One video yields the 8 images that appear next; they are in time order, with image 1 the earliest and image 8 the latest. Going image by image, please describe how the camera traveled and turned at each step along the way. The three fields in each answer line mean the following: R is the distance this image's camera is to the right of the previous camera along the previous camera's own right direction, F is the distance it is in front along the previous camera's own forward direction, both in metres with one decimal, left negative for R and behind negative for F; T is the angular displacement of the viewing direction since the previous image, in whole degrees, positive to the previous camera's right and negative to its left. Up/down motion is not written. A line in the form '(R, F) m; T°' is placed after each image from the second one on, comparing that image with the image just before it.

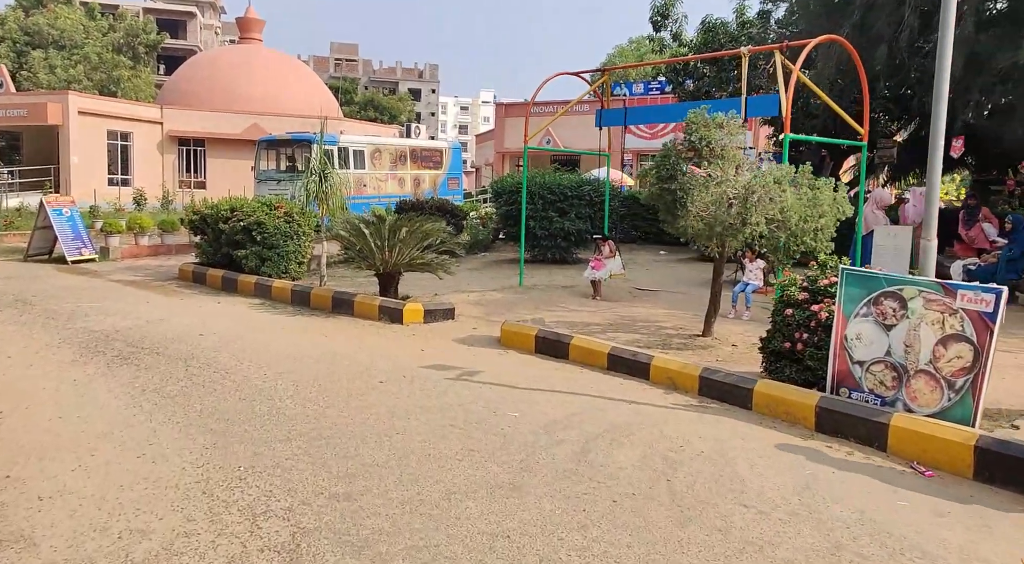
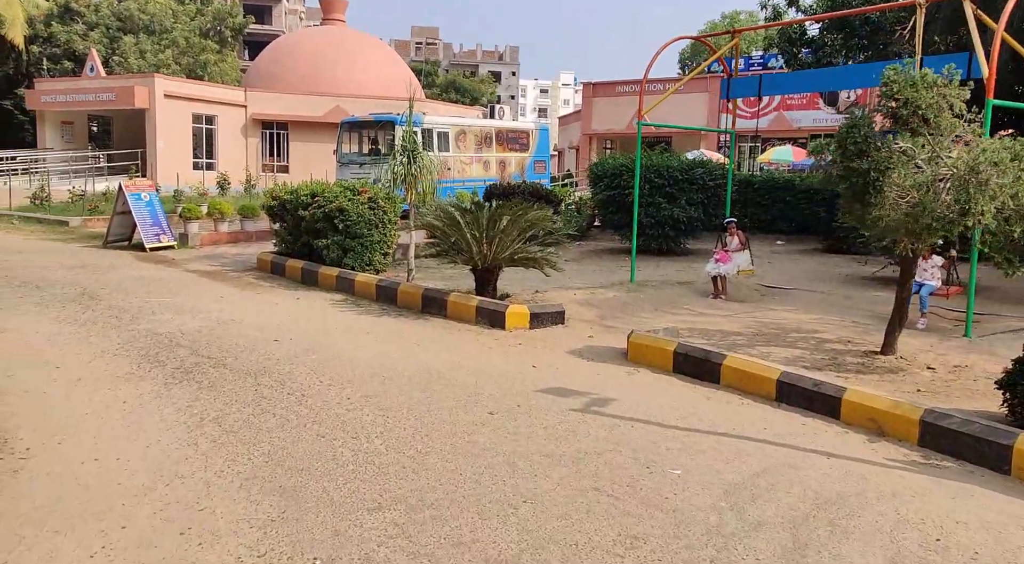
(-0.4, +1.2) m; -5°
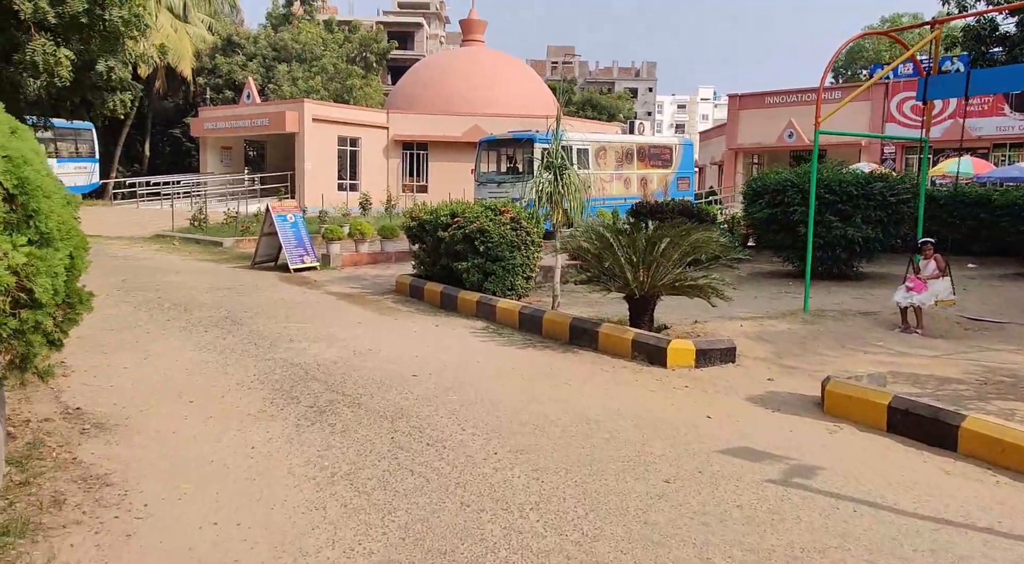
(-0.2, +0.7) m; -9°
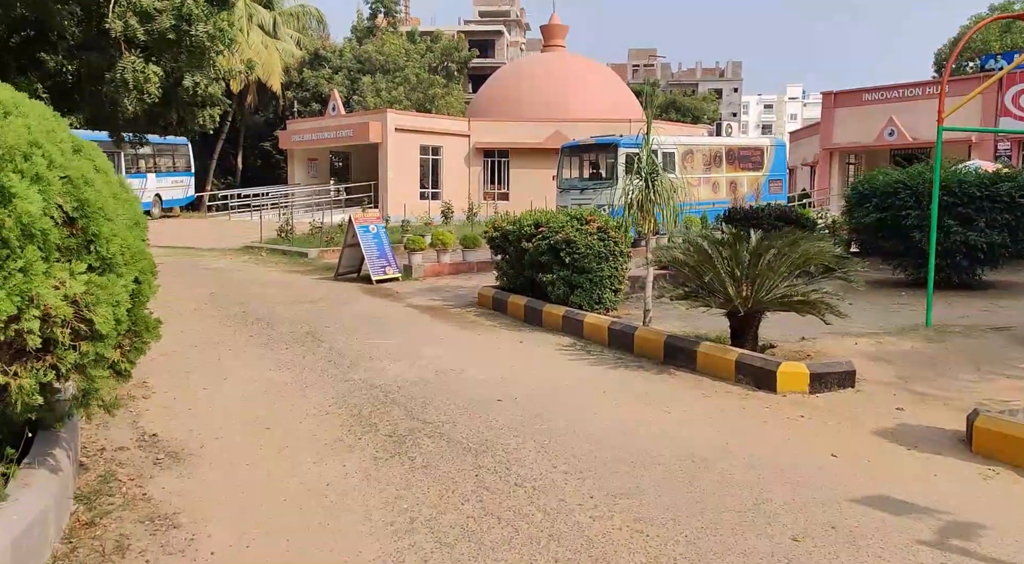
(-0.1, +0.4) m; -6°
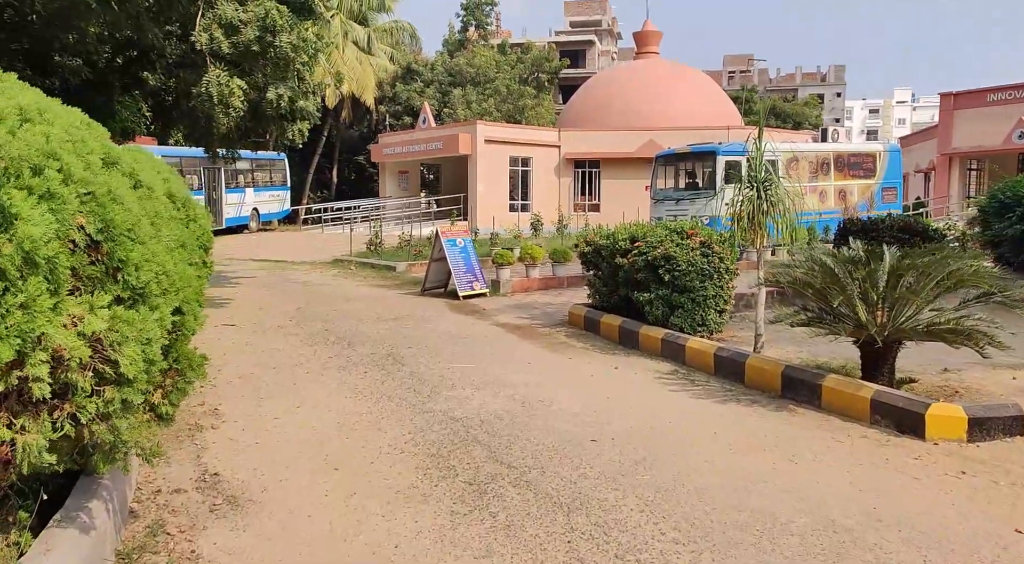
(0.0, +0.6) m; -6°
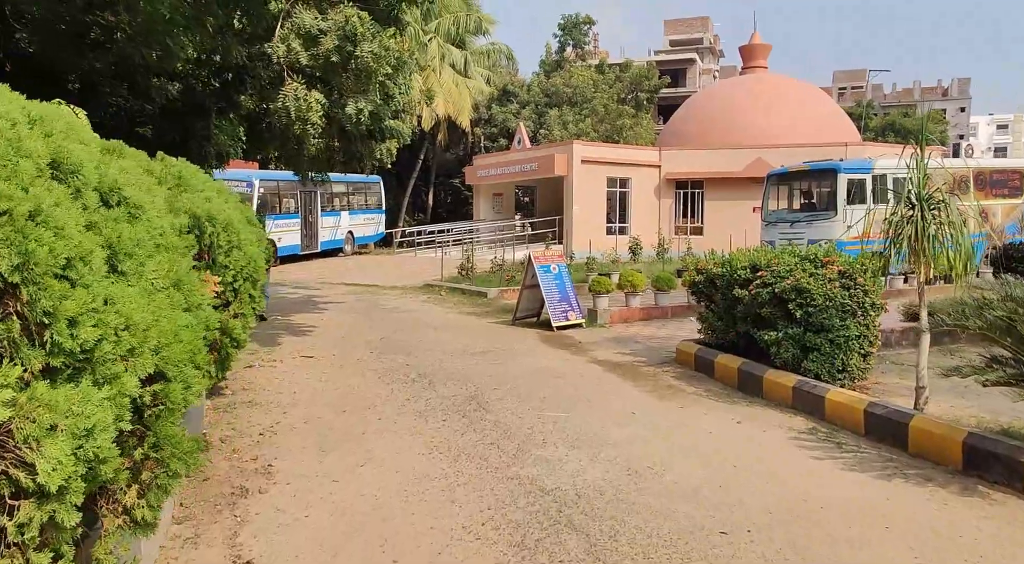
(-0.1, +1.0) m; -7°
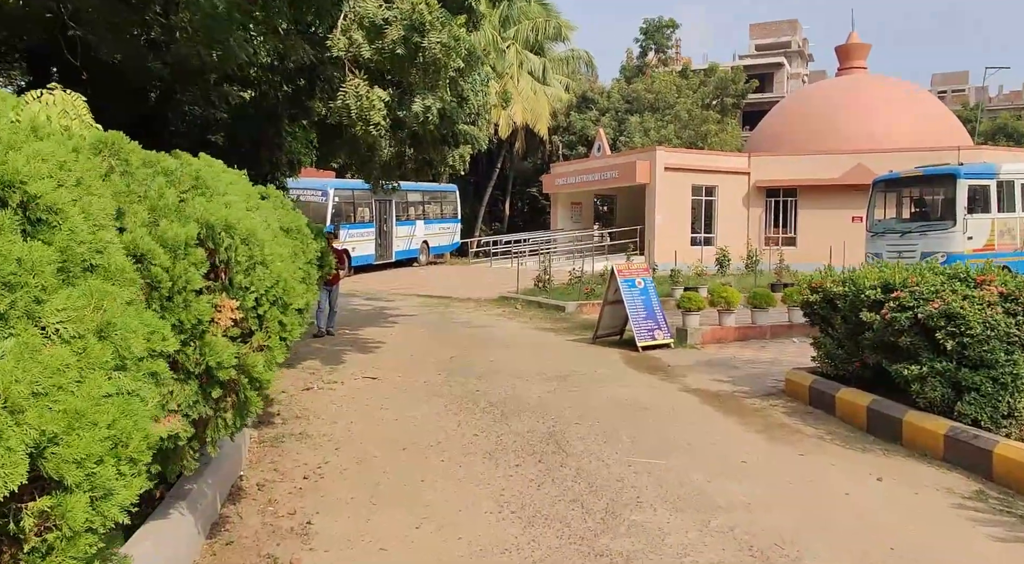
(-0.1, +1.0) m; -5°
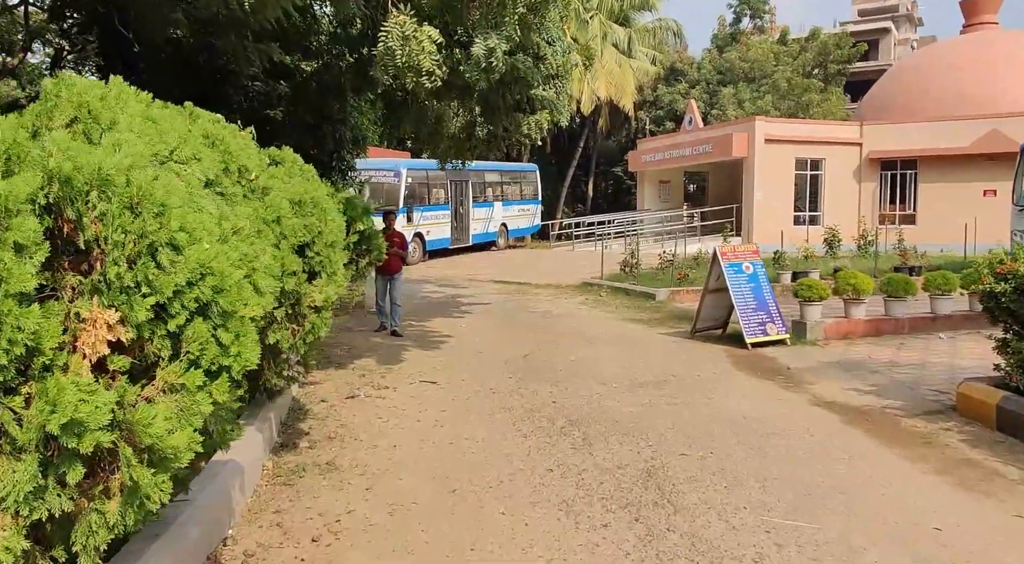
(0.0, +1.6) m; -6°
